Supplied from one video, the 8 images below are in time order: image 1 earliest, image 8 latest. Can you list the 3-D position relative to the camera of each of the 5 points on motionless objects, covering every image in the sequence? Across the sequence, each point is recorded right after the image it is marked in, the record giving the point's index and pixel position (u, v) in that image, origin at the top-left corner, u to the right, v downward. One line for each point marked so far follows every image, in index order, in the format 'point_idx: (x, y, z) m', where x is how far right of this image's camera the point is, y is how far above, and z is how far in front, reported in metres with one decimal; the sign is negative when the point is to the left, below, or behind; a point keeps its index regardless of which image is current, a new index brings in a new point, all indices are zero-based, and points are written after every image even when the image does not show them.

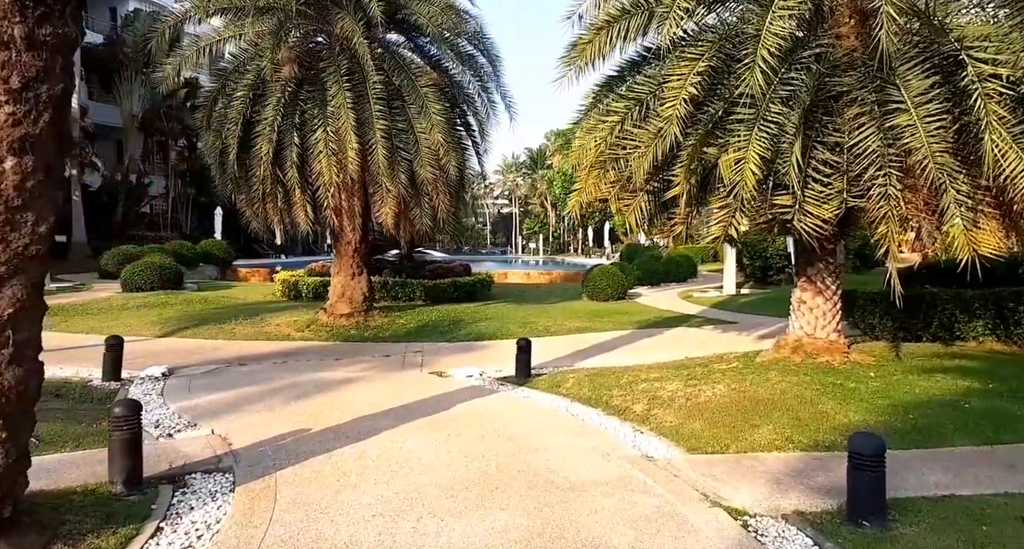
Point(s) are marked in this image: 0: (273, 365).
0: (-3.6, -1.3, +9.7) m
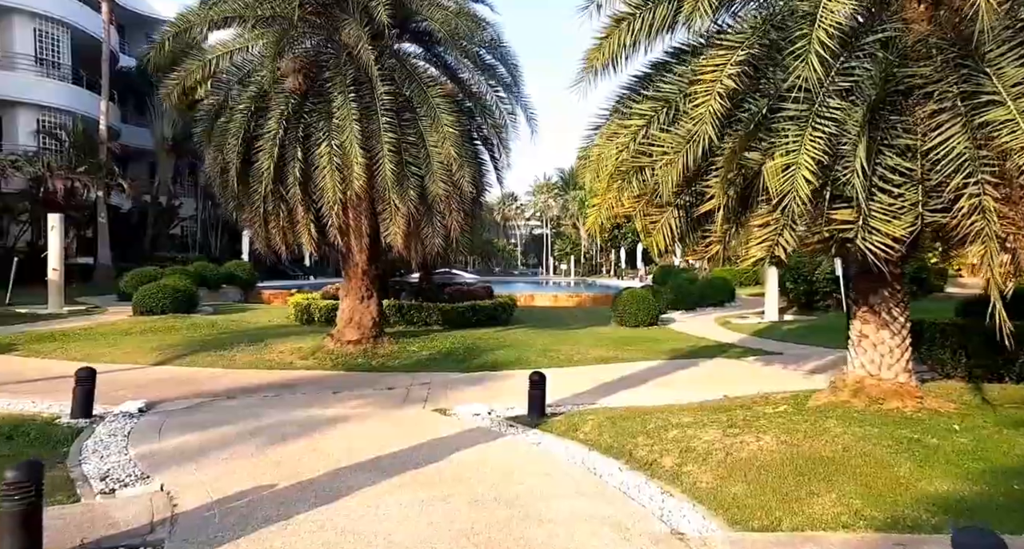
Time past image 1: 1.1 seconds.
0: (-3.4, -1.7, +8.9) m
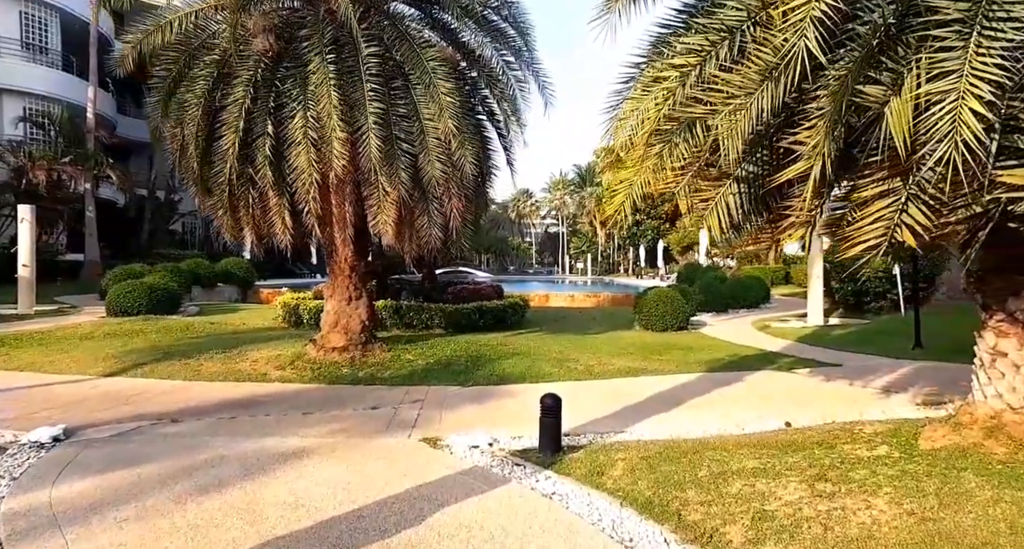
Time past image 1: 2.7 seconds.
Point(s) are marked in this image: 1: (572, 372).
0: (-3.3, -1.6, +7.3) m
1: (+0.9, -1.5, +10.0) m
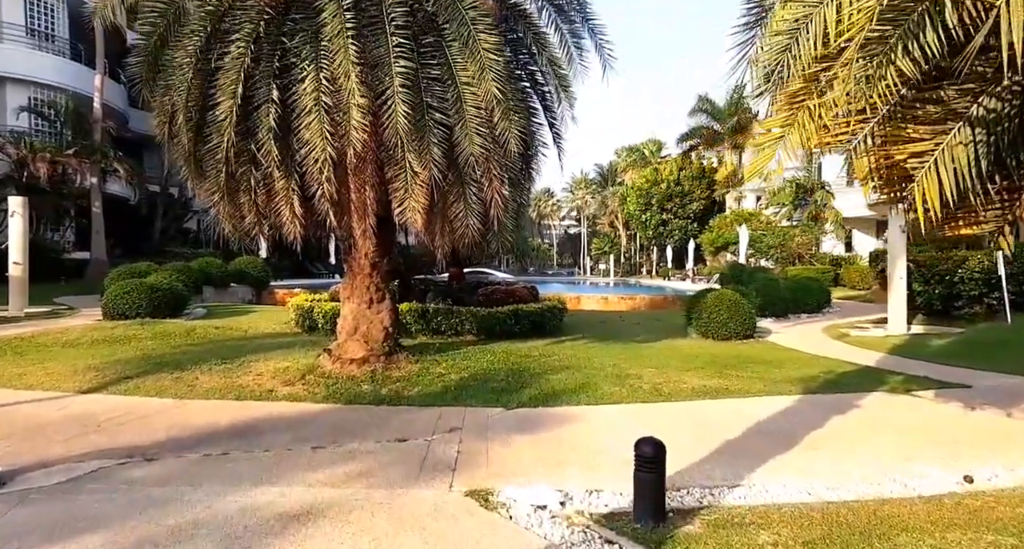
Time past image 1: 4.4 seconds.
0: (-2.7, -1.6, +5.6) m
1: (+1.6, -1.5, +8.3) m
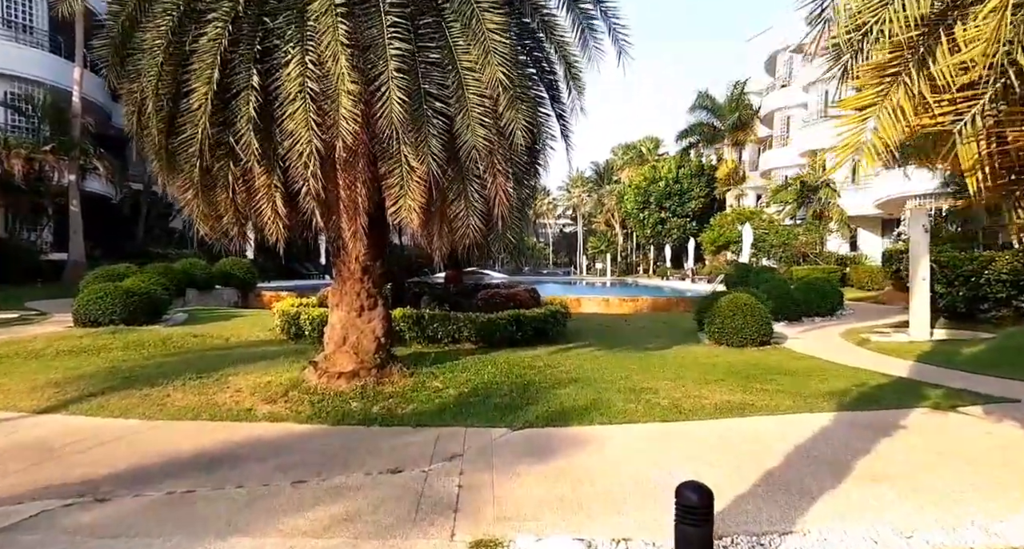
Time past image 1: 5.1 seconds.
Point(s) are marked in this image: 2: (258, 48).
0: (-2.6, -1.7, +4.8) m
1: (+1.6, -1.5, +7.5) m
2: (-2.7, +2.4, +6.9) m
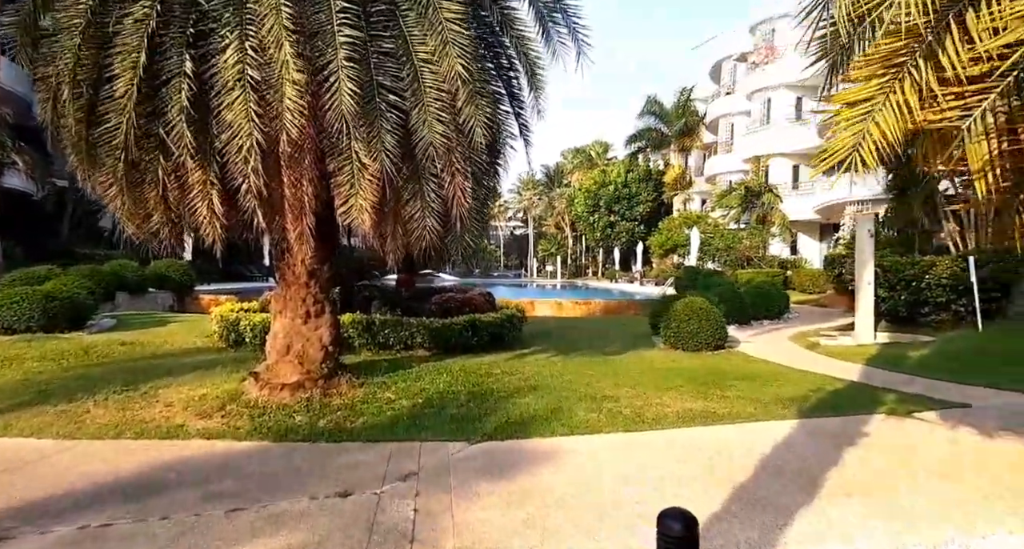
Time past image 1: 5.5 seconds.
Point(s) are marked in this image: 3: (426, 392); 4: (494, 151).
0: (-2.9, -1.7, +4.3) m
1: (+1.2, -1.6, +7.3) m
2: (-3.1, +2.3, +6.3) m
3: (-1.1, -1.5, +8.2) m
4: (-0.2, +1.4, +7.6) m
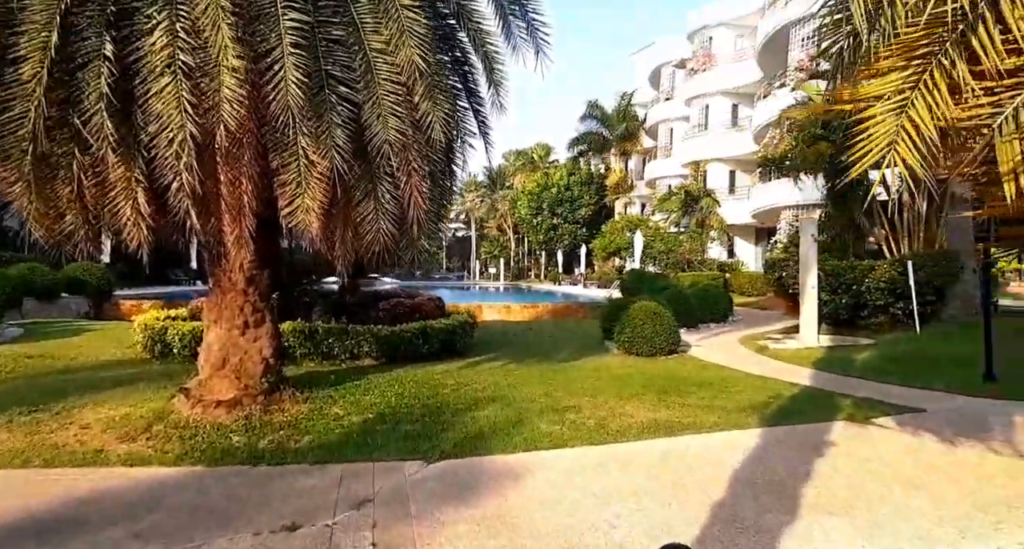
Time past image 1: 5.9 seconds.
0: (-3.0, -1.8, +3.6) m
1: (+0.7, -1.7, +7.0) m
2: (-3.4, +2.3, +5.6) m
3: (-1.6, -1.5, +7.6) m
4: (-0.7, +1.4, +7.2) m
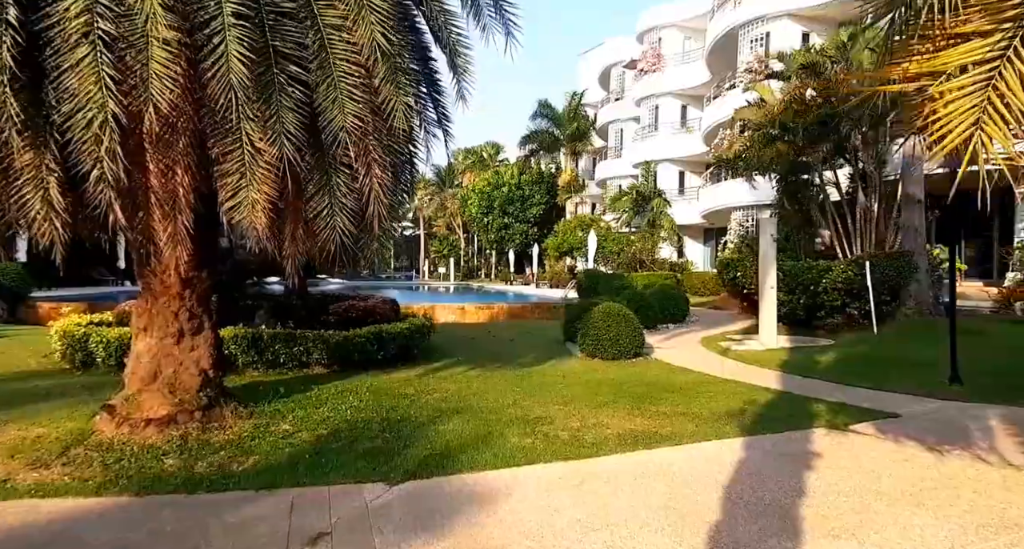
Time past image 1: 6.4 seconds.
0: (-3.0, -1.8, +2.8) m
1: (+0.4, -1.7, +6.5) m
2: (-3.6, +2.2, +4.8) m
3: (-1.9, -1.5, +7.0) m
4: (-1.0, +1.3, +6.5) m
